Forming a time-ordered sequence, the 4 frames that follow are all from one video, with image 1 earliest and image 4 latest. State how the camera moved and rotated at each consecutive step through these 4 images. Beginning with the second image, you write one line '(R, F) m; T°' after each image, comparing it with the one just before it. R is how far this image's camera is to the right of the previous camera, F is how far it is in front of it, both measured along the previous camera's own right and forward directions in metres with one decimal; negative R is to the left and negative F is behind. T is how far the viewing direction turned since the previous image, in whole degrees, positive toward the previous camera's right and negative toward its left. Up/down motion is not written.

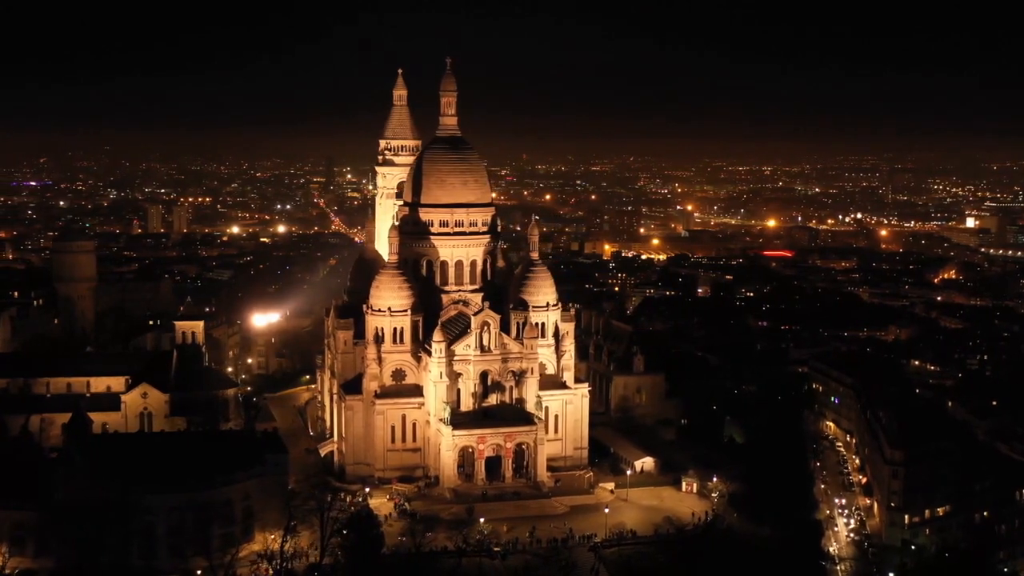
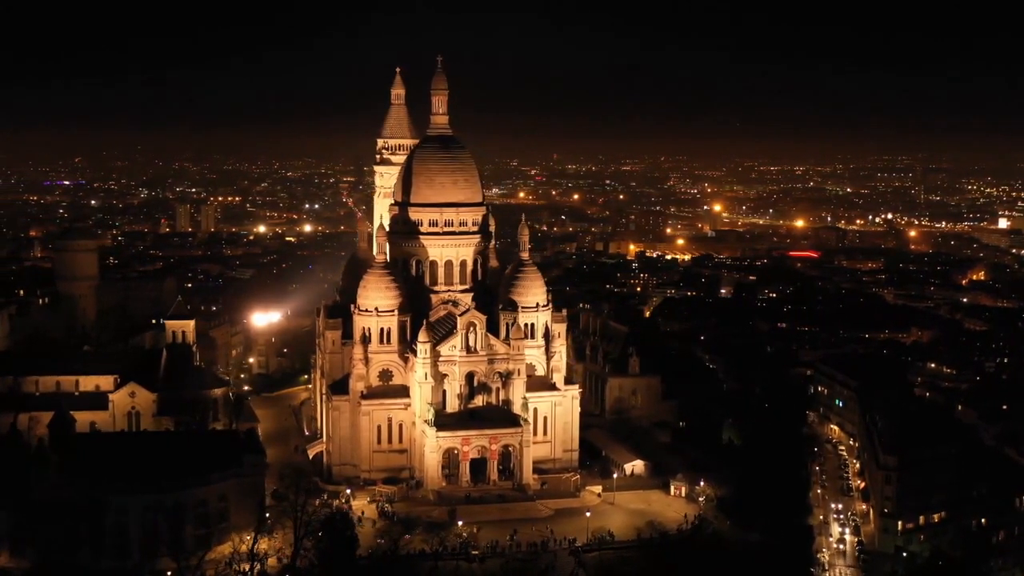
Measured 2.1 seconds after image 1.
(+1.3, +0.3) m; -2°
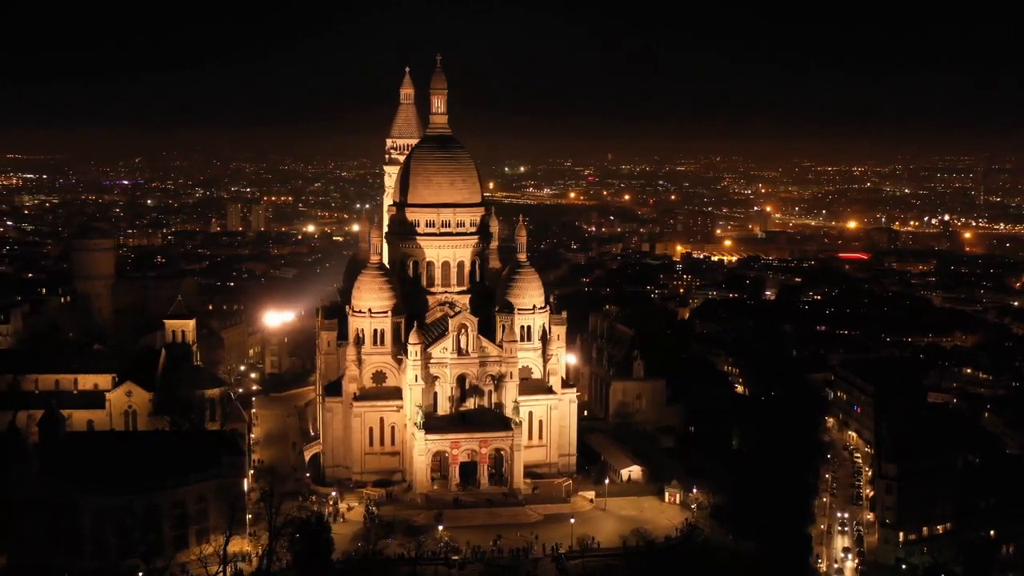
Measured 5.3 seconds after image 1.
(+1.8, +0.5) m; -3°
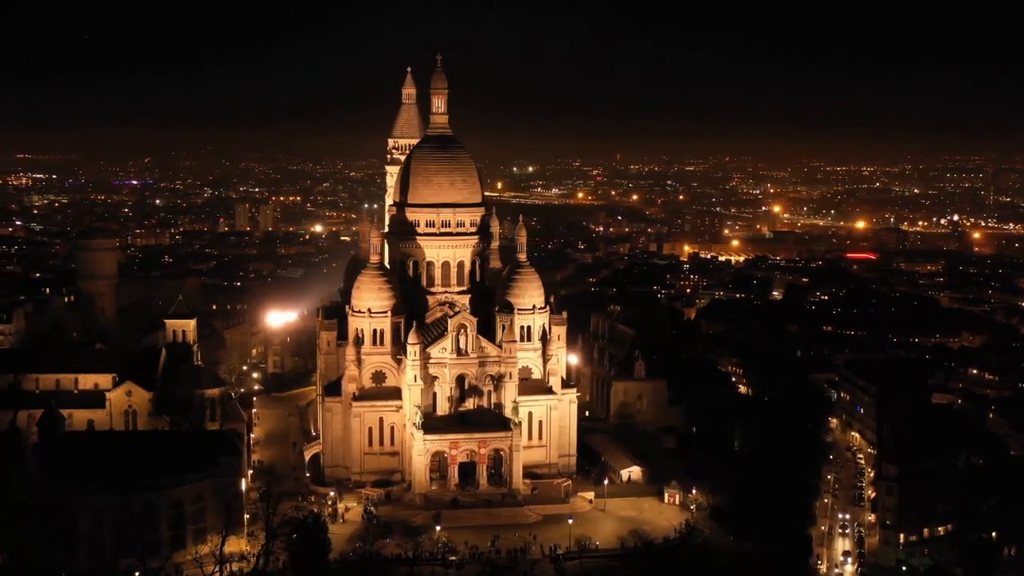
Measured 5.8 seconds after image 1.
(+0.3, +0.1) m; 0°
